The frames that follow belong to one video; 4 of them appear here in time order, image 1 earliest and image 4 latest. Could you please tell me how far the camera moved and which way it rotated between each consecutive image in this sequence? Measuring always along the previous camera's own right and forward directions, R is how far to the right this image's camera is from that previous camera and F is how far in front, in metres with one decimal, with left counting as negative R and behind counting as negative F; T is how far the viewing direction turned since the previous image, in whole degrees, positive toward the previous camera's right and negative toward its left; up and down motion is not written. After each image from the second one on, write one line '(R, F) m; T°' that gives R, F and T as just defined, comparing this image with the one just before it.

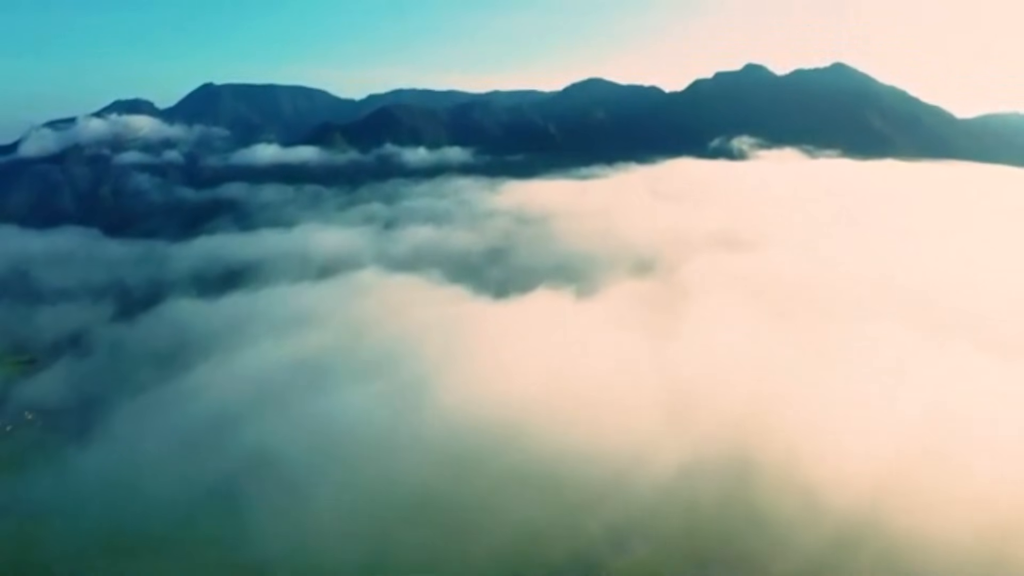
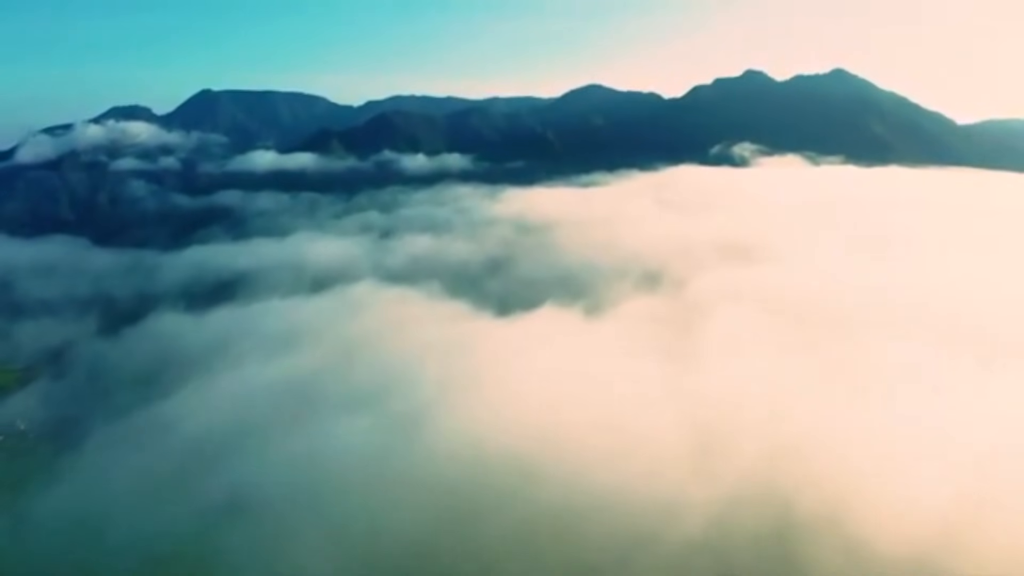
(-0.2, +3.0) m; 0°
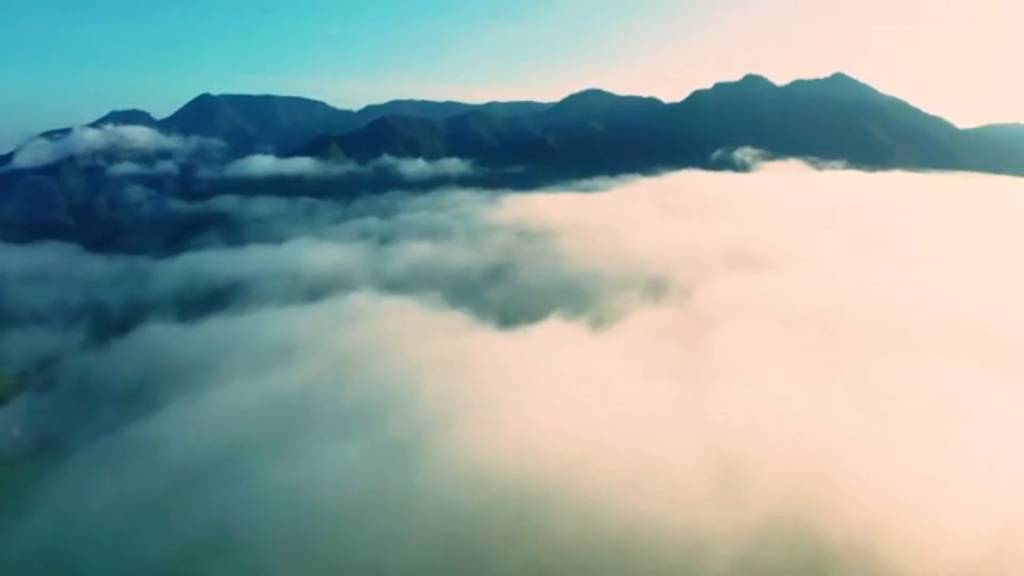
(-0.2, +1.9) m; 0°
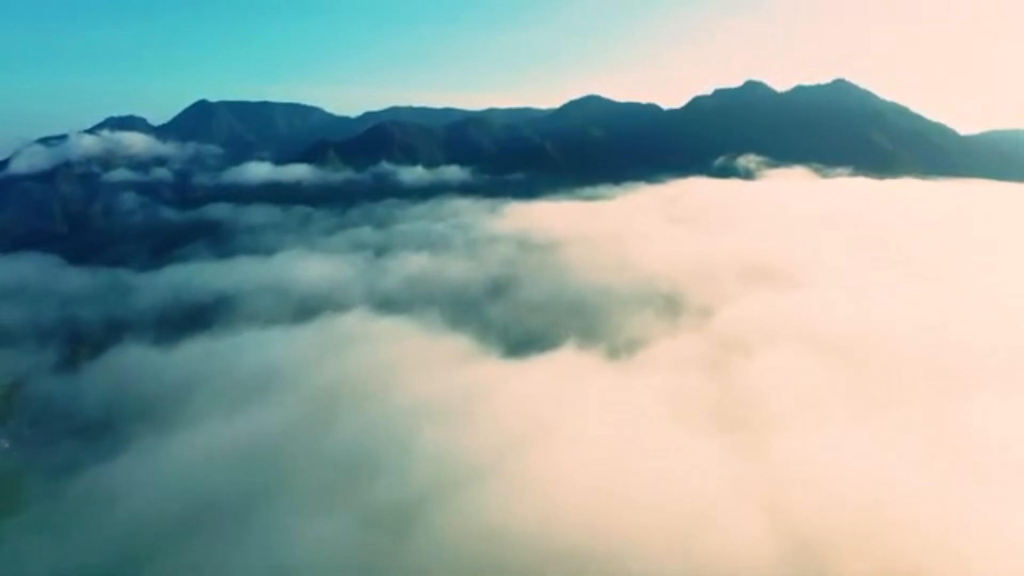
(-0.4, +4.6) m; 0°
